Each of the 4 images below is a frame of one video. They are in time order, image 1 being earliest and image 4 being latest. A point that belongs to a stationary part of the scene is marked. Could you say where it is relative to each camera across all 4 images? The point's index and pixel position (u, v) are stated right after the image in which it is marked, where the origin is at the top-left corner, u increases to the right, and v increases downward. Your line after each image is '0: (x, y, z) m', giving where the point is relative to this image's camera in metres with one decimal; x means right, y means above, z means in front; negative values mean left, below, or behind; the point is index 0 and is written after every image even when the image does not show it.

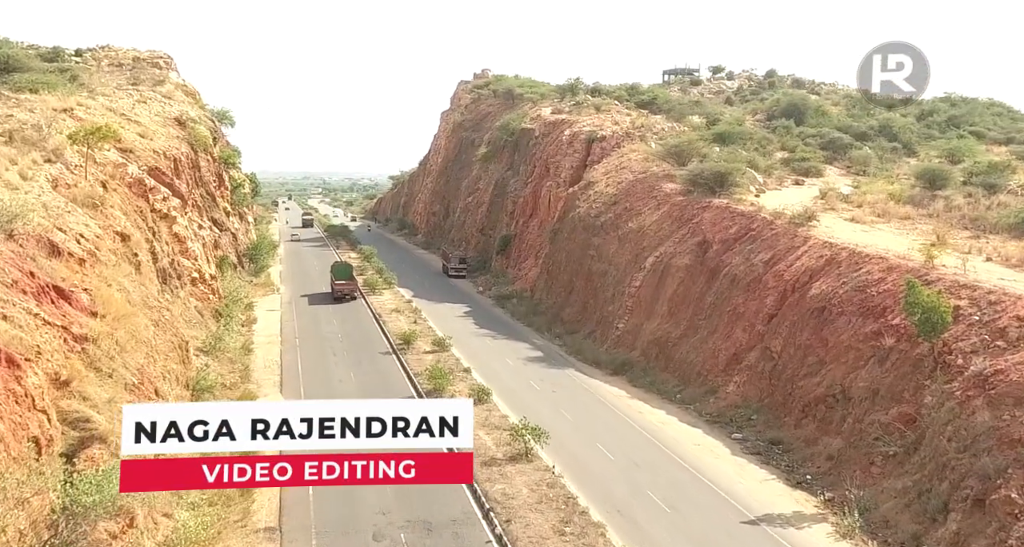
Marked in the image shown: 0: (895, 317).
0: (+9.4, -1.1, +19.8) m
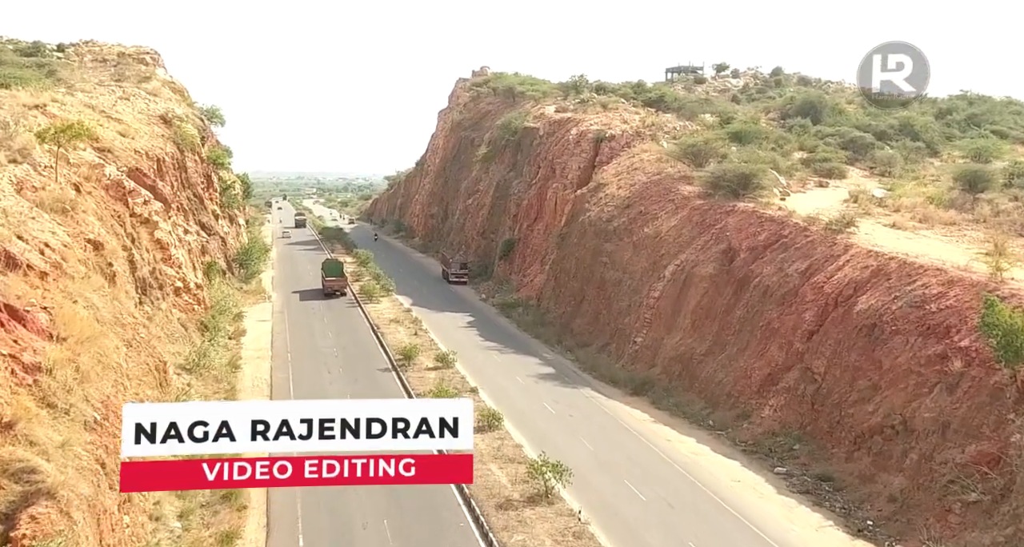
0: (+9.8, -1.4, +17.5) m
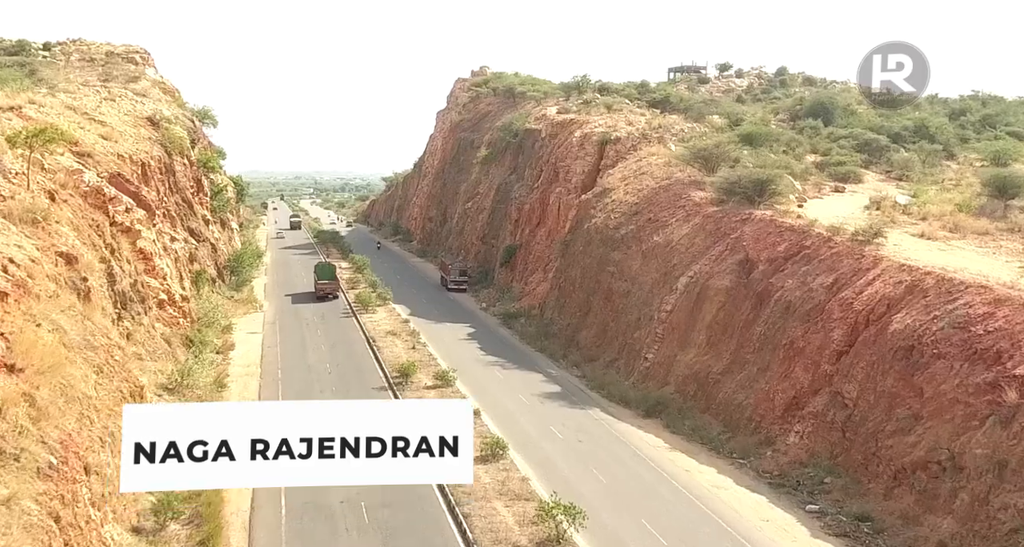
0: (+10.0, -1.8, +15.9) m
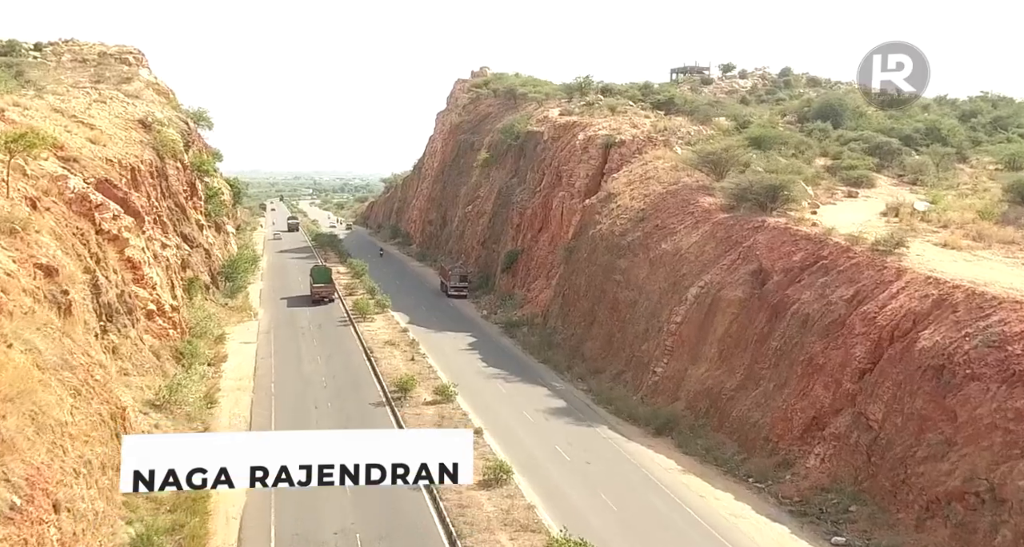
0: (+10.1, -2.1, +14.8) m
